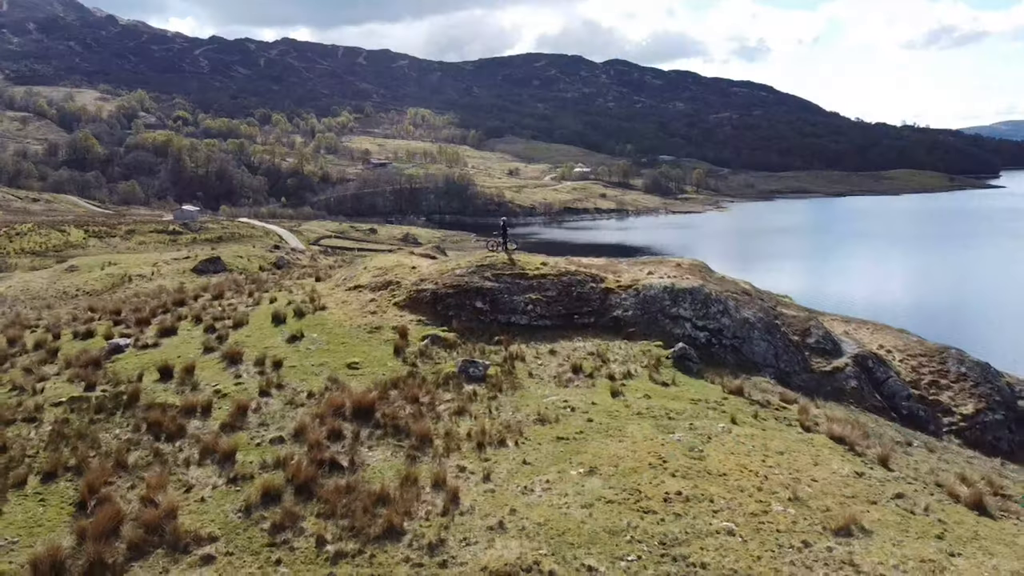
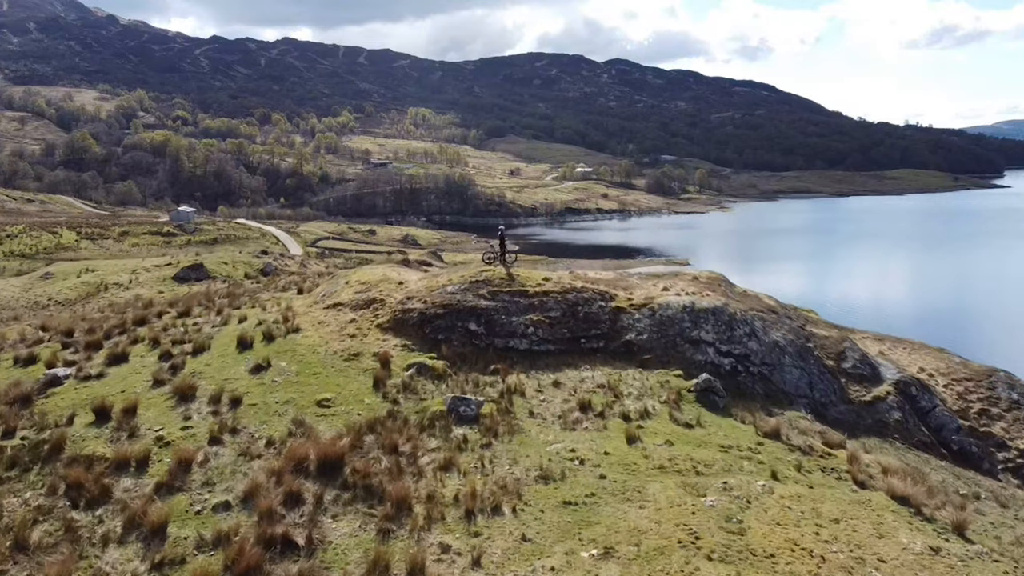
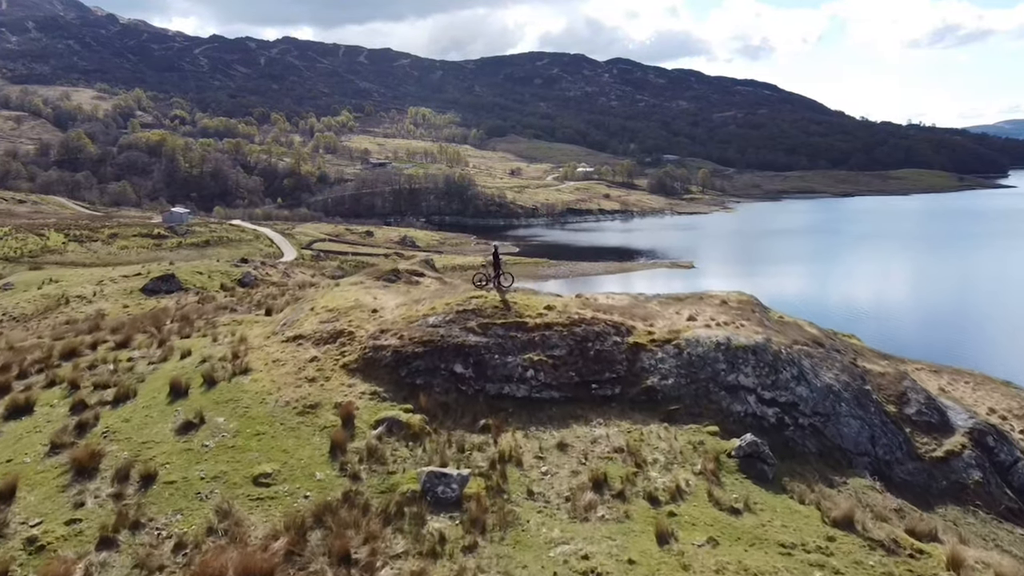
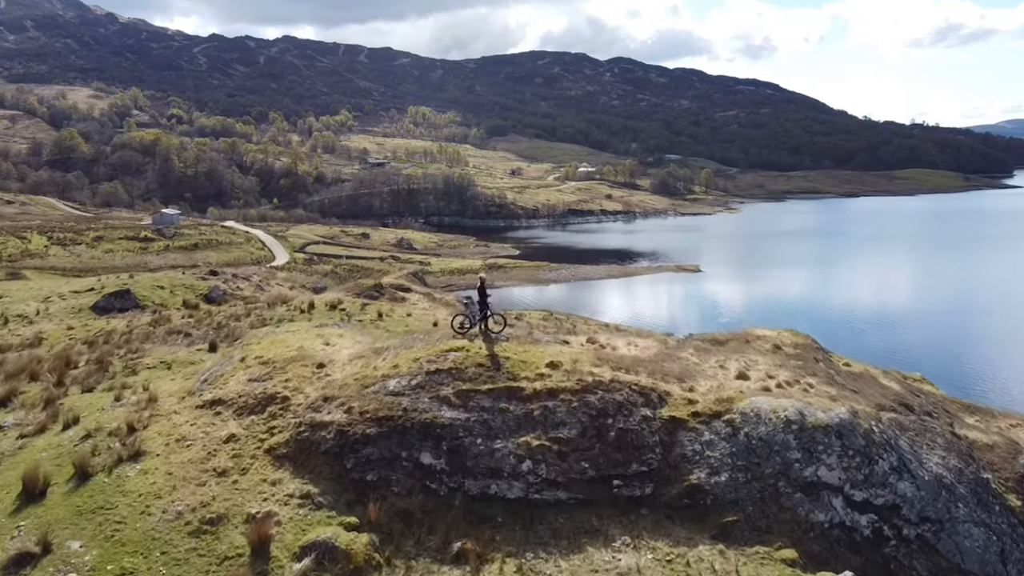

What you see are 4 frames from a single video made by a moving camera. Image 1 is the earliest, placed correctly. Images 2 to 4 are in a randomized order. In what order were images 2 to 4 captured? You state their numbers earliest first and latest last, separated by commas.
2, 3, 4
